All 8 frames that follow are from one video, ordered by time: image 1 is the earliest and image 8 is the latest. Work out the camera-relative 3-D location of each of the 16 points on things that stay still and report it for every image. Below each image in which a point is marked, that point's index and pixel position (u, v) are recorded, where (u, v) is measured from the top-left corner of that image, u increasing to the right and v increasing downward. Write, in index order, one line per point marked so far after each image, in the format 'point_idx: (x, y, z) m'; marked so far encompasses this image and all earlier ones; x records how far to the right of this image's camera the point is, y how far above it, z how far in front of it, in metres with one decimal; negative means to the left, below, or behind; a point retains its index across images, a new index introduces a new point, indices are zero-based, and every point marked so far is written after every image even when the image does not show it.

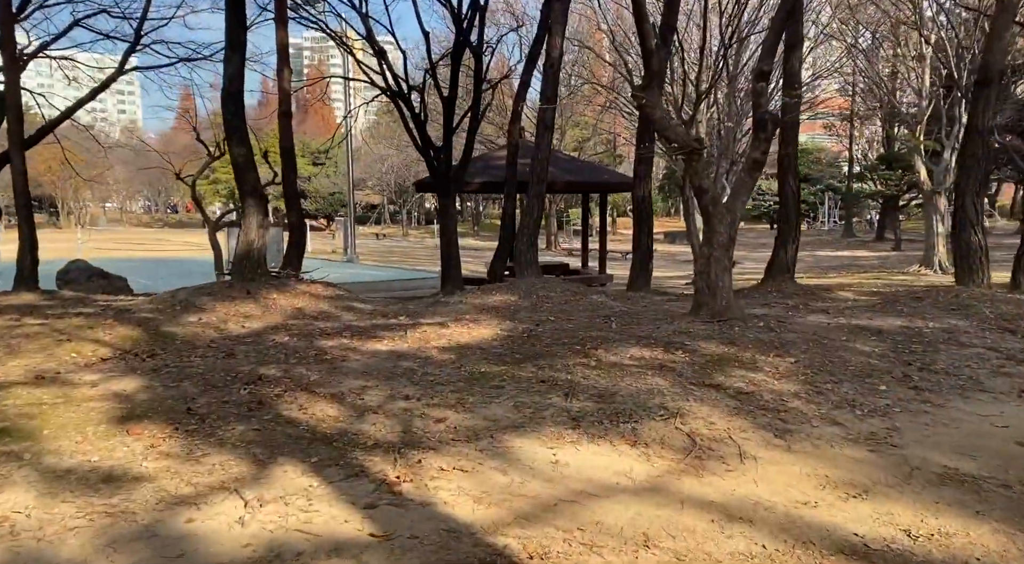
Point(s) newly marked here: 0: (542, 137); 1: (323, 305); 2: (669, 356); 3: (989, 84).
0: (+0.4, +1.8, +11.2) m
1: (-2.1, -0.3, +10.1) m
2: (+1.3, -0.6, +7.4) m
3: (+5.3, +2.2, +10.3) m
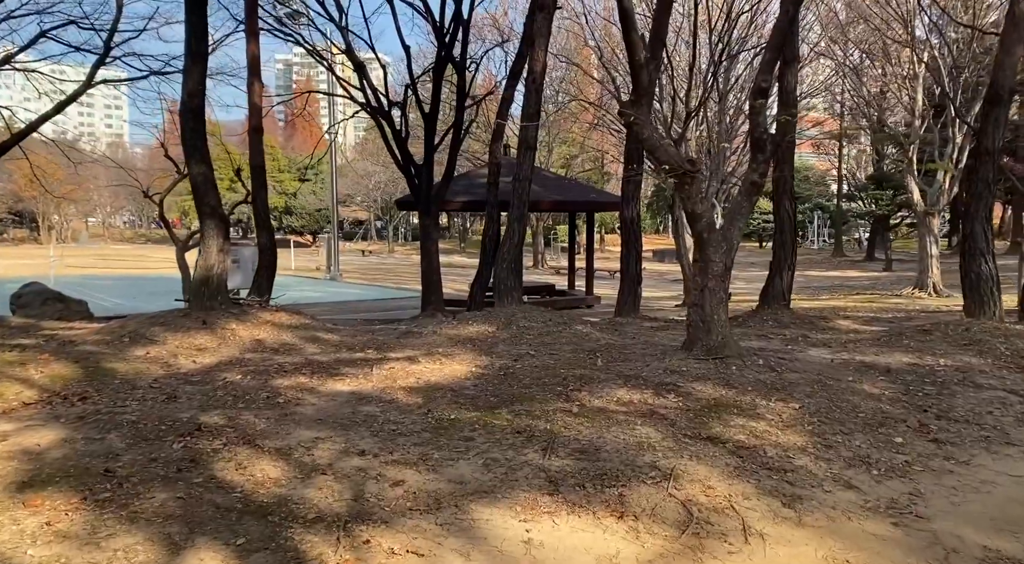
0: (+0.1, +1.4, +10.6) m
1: (-2.3, -0.6, +9.4) m
2: (+1.1, -0.9, +6.7) m
3: (+5.1, +1.9, +9.7) m
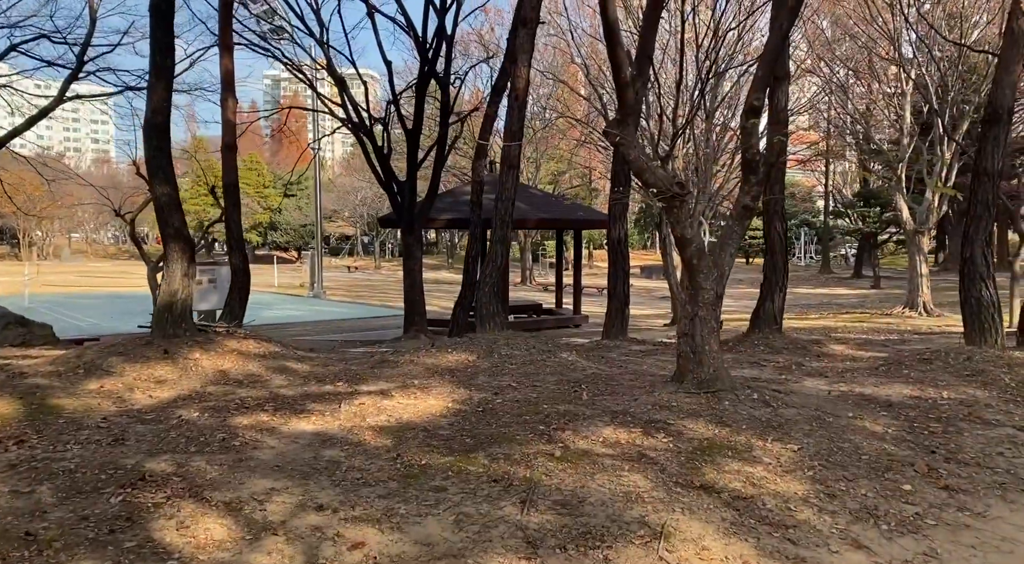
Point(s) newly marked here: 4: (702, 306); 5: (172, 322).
0: (-0.1, +1.2, +10.1) m
1: (-2.5, -0.8, +8.8) m
2: (+0.9, -1.1, +6.2) m
3: (+4.9, +1.6, +9.3) m
4: (+1.5, -0.2, +7.1) m
5: (-3.5, -0.4, +9.4) m
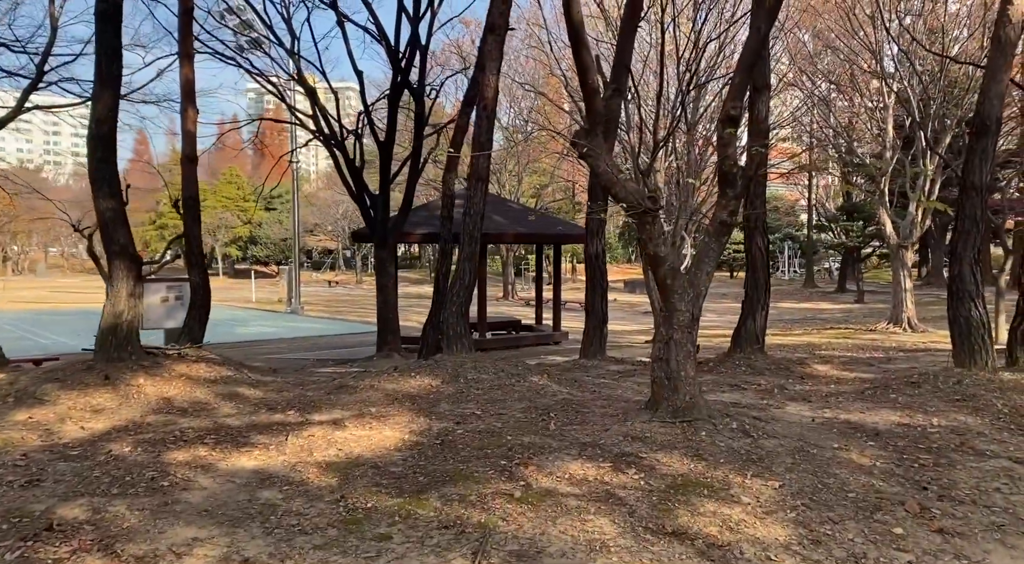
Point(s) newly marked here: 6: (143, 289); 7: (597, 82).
0: (-0.4, +1.0, +9.6) m
1: (-2.8, -1.0, +8.3) m
2: (+0.7, -1.2, +5.7) m
3: (+4.6, +1.4, +8.9) m
4: (+1.2, -0.3, +6.7) m
5: (-3.8, -0.6, +8.9) m
6: (-3.7, -0.1, +9.2) m
7: (+0.6, +1.5, +6.7) m
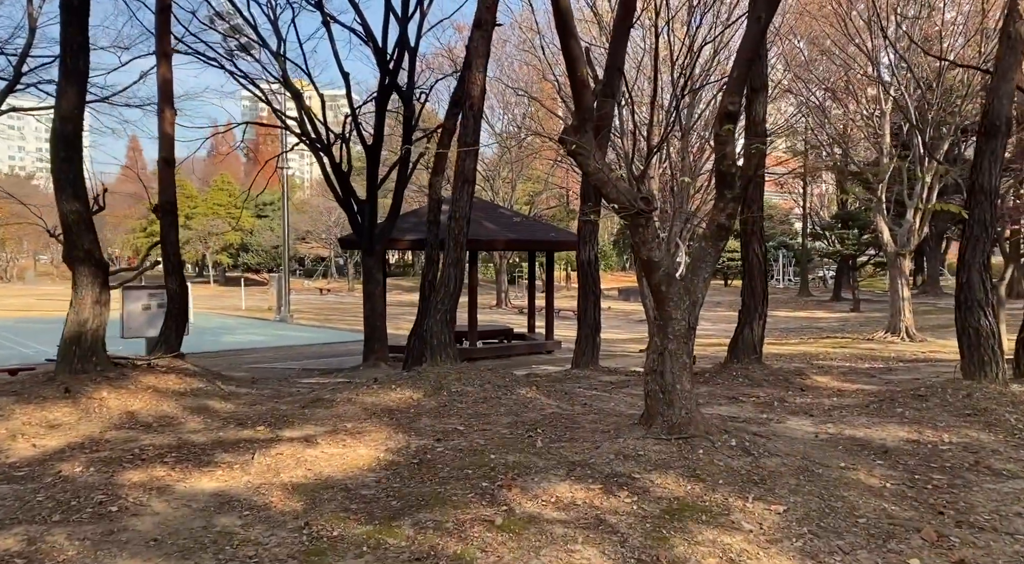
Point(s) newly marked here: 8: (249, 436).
0: (-0.5, +0.9, +9.2) m
1: (-2.9, -1.1, +7.8) m
2: (+0.5, -1.3, +5.3) m
3: (+4.5, +1.4, +8.5) m
4: (+1.1, -0.4, +6.2) m
5: (-3.9, -0.7, +8.4) m
6: (-3.8, -0.2, +8.7) m
7: (+0.5, +1.4, +6.3) m
8: (-2.0, -1.1, +6.8) m
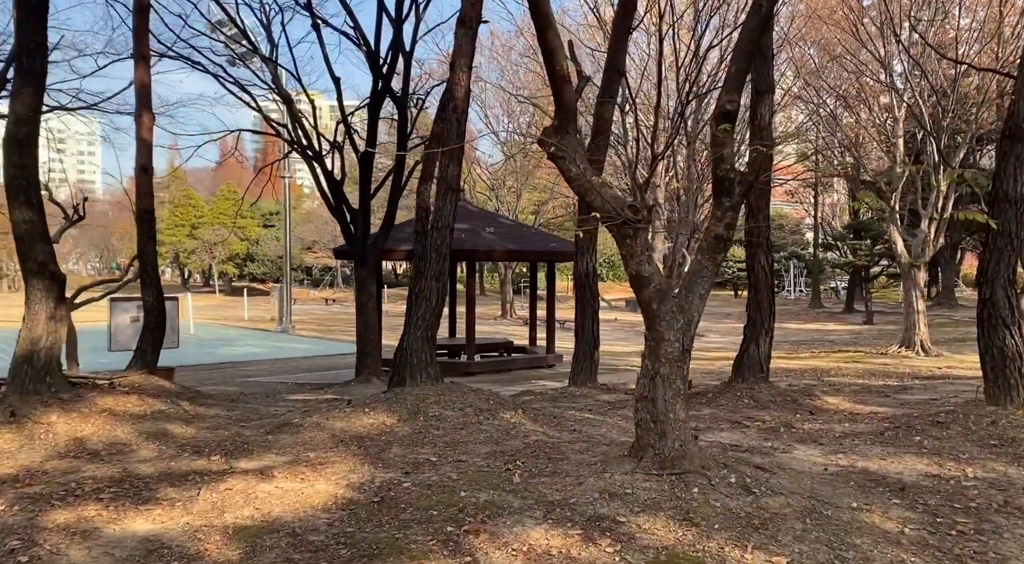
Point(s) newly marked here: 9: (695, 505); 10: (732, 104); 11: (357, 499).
0: (-0.7, +0.8, +8.6) m
1: (-3.1, -1.2, +7.2) m
2: (+0.4, -1.3, +4.6) m
3: (+4.3, +1.2, +7.8) m
4: (+0.9, -0.5, +5.6) m
5: (-4.1, -0.8, +7.8) m
6: (-3.9, -0.3, +8.2) m
7: (+0.4, +1.3, +5.7) m
8: (-2.1, -1.3, +6.2) m
9: (+1.0, -1.3, +5.2) m
10: (+1.4, +1.1, +5.6) m
11: (-0.9, -1.3, +5.4) m
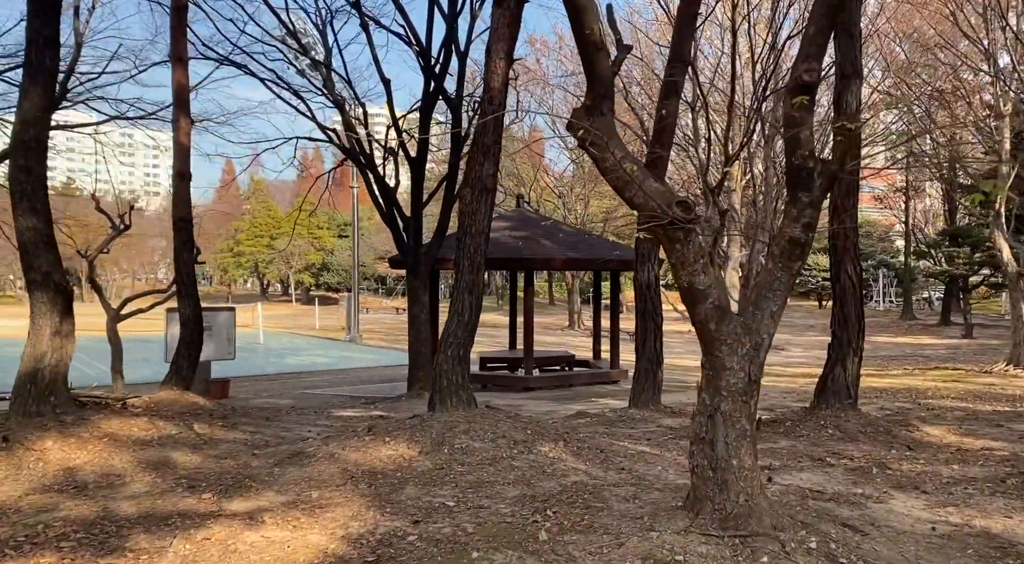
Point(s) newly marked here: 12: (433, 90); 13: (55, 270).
0: (-0.3, +0.6, +7.7) m
1: (-2.8, -1.3, +6.5) m
2: (+0.4, -1.4, +3.6) m
3: (+4.6, +1.1, +6.5) m
4: (+1.1, -0.6, +4.6) m
5: (-3.7, -0.9, +7.2) m
6: (-3.6, -0.4, +7.5) m
7: (+0.5, +1.2, +4.7) m
8: (-1.9, -1.3, +5.4) m
9: (+1.1, -1.3, +4.1) m
10: (+1.5, +1.0, +4.6) m
11: (-0.8, -1.4, +4.5) m
12: (-1.2, +3.0, +14.1) m
13: (-3.7, +0.1, +7.4) m
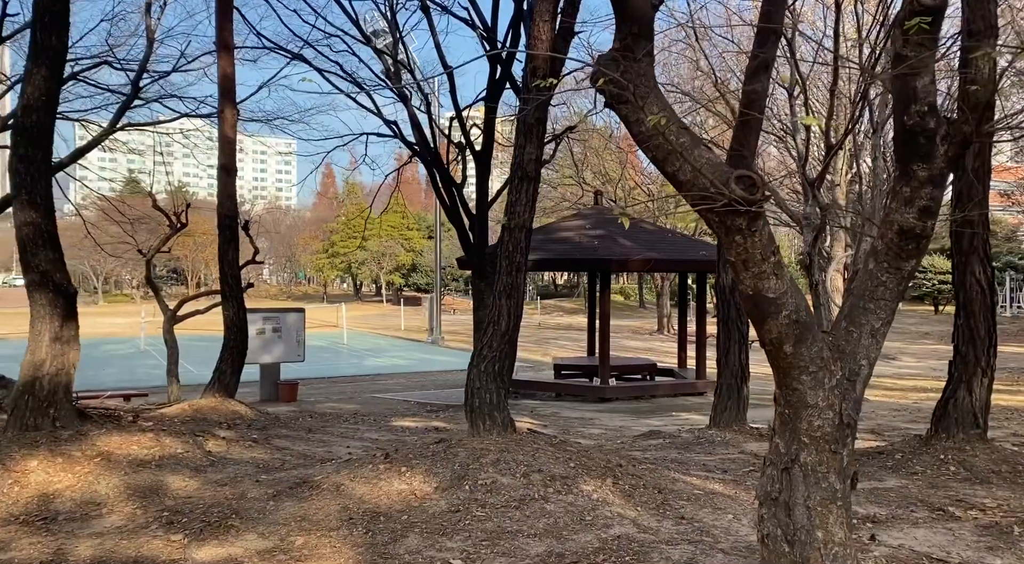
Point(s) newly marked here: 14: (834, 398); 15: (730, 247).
0: (+0.1, +0.6, +6.6) m
1: (-2.5, -1.3, +5.7) m
2: (+0.4, -1.4, +2.5) m
3: (+4.9, +1.1, +5.0) m
4: (+1.1, -0.6, +3.4) m
5: (-3.4, -0.9, +6.5) m
6: (-3.2, -0.4, +6.8) m
7: (+0.5, +1.2, +3.6) m
8: (-1.8, -1.3, +4.5) m
9: (+1.1, -1.3, +2.9) m
10: (+1.5, +1.0, +3.3) m
11: (-0.8, -1.4, +3.5) m
12: (-0.2, +3.0, +13.1) m
13: (-3.3, +0.1, +6.7) m
14: (+1.2, -0.4, +3.3) m
15: (+0.8, +0.1, +3.3) m
